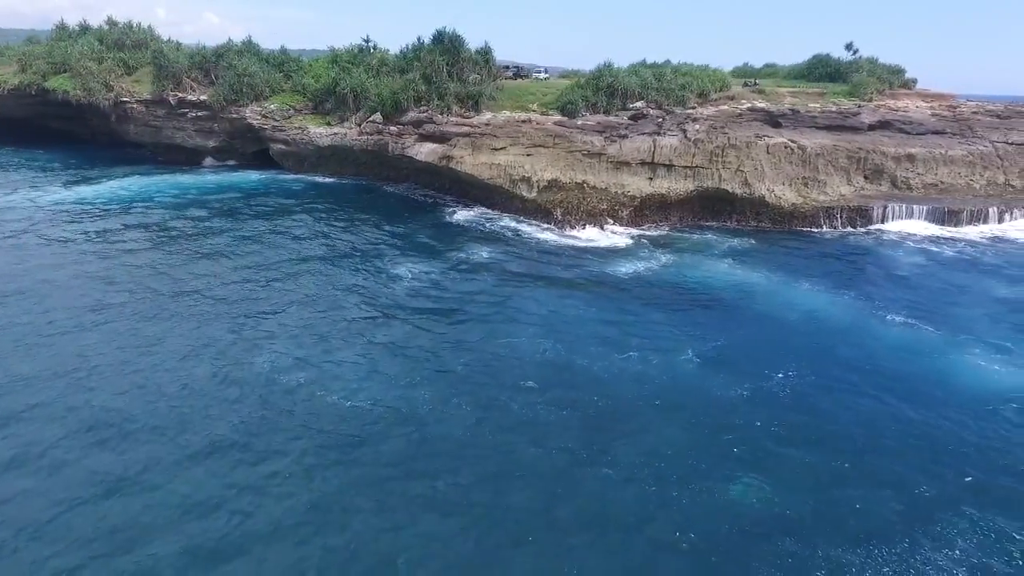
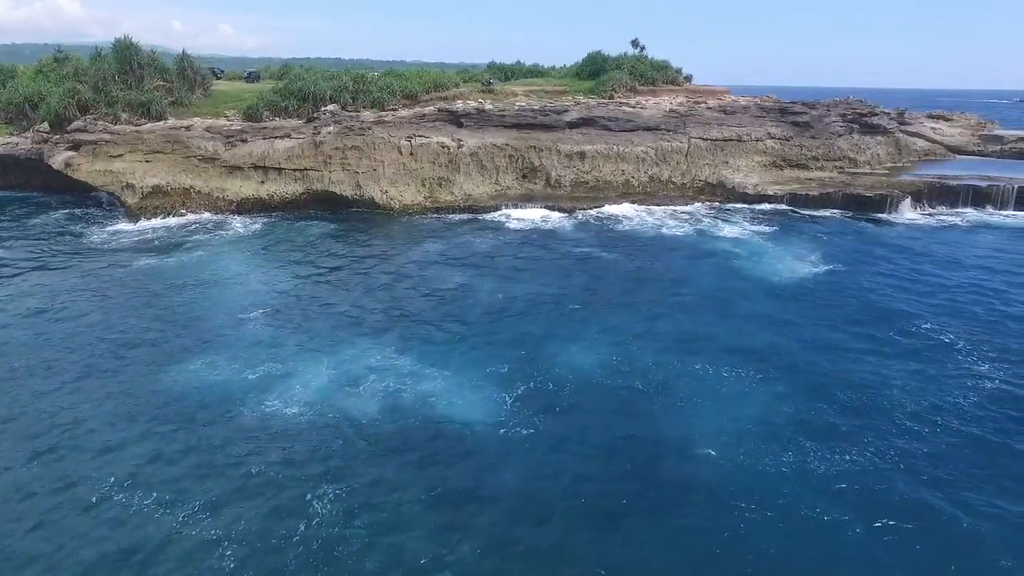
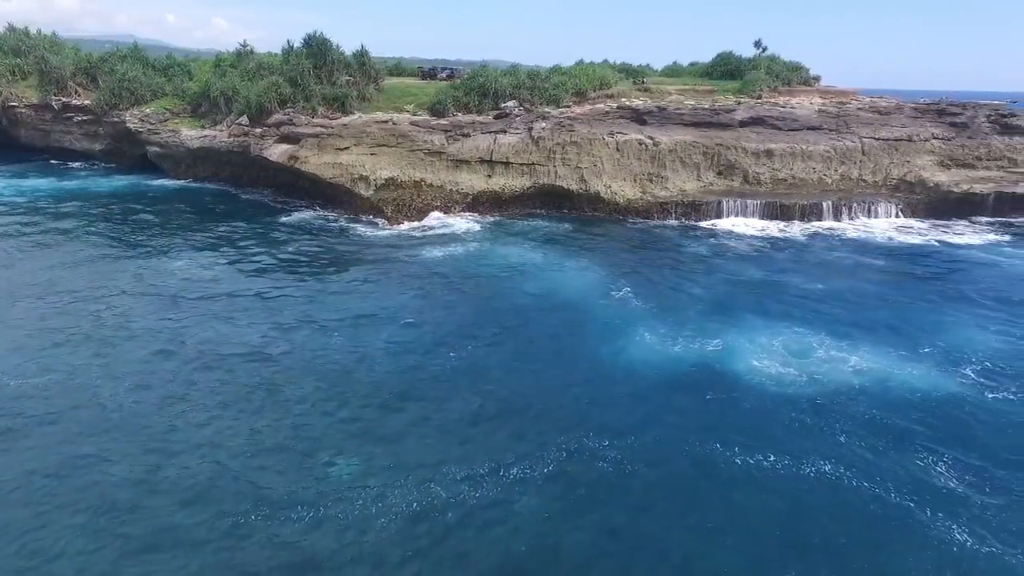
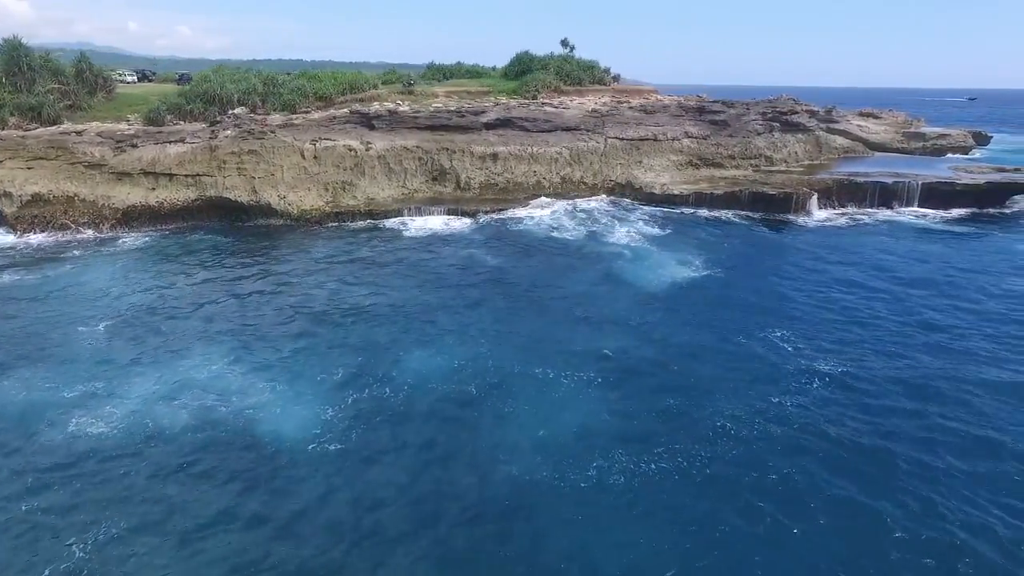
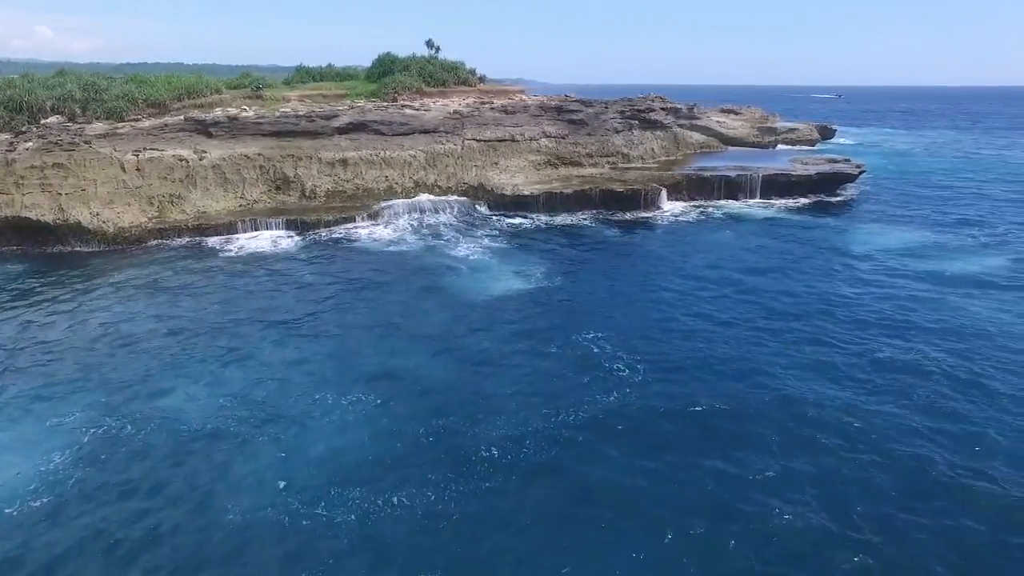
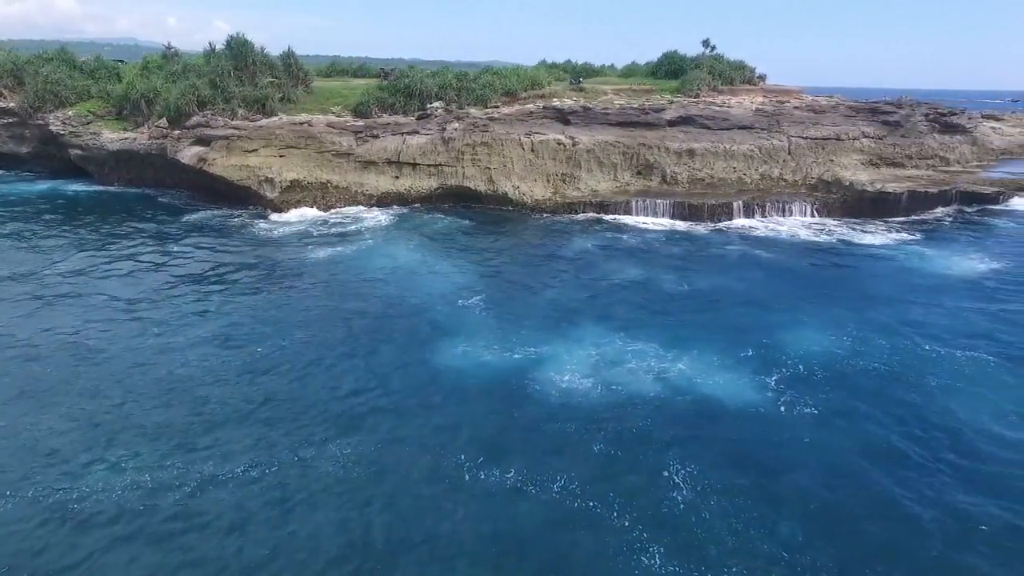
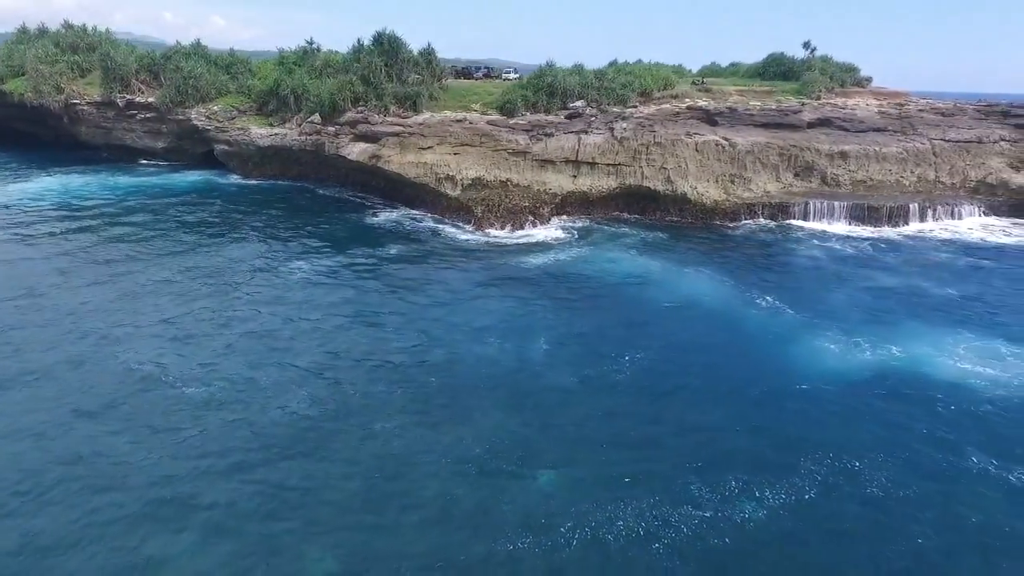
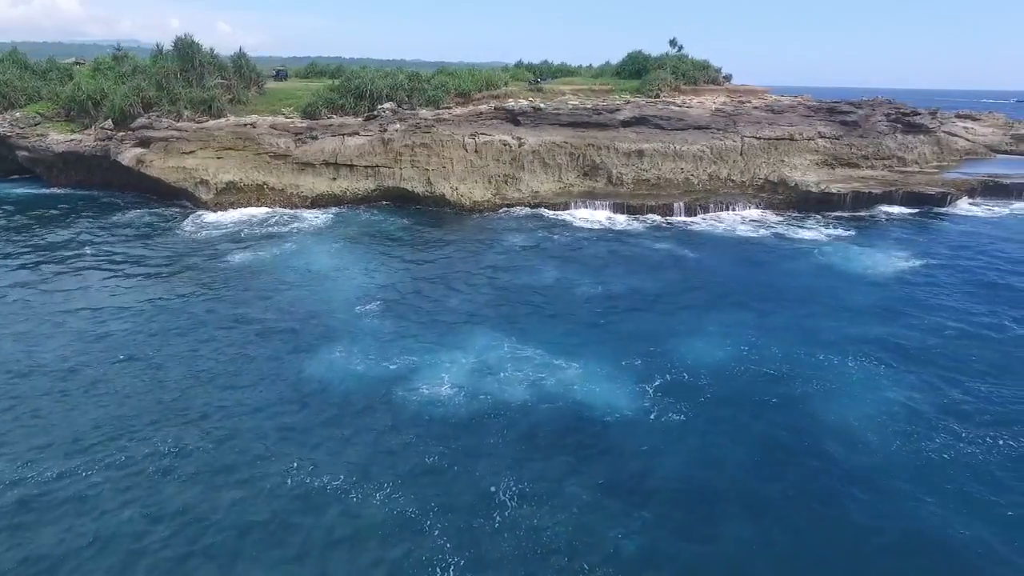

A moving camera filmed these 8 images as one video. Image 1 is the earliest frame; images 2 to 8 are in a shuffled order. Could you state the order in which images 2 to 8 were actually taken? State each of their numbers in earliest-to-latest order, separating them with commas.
7, 3, 6, 8, 2, 4, 5
